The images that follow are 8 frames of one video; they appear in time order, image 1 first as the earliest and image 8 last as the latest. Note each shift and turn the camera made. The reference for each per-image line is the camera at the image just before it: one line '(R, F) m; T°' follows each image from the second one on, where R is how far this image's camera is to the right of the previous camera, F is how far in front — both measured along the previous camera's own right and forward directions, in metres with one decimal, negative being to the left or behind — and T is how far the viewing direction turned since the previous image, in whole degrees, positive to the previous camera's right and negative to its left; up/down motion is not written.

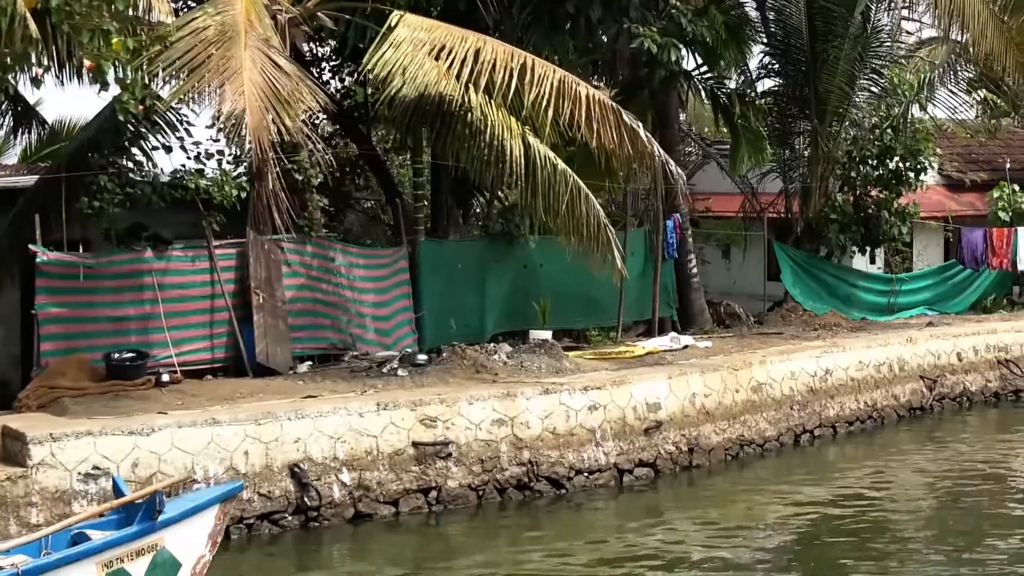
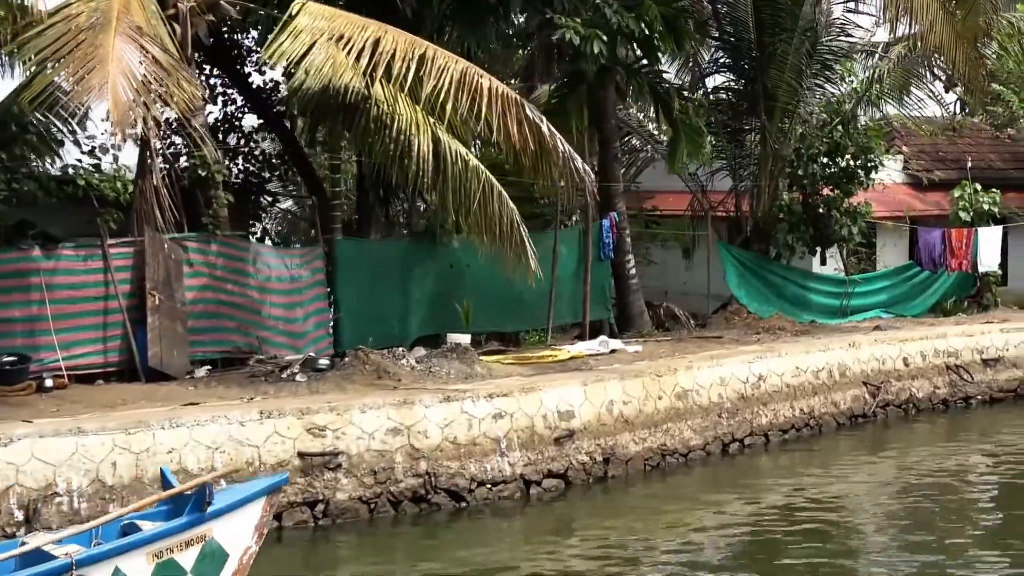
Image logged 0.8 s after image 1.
(+0.7, +0.6) m; 0°
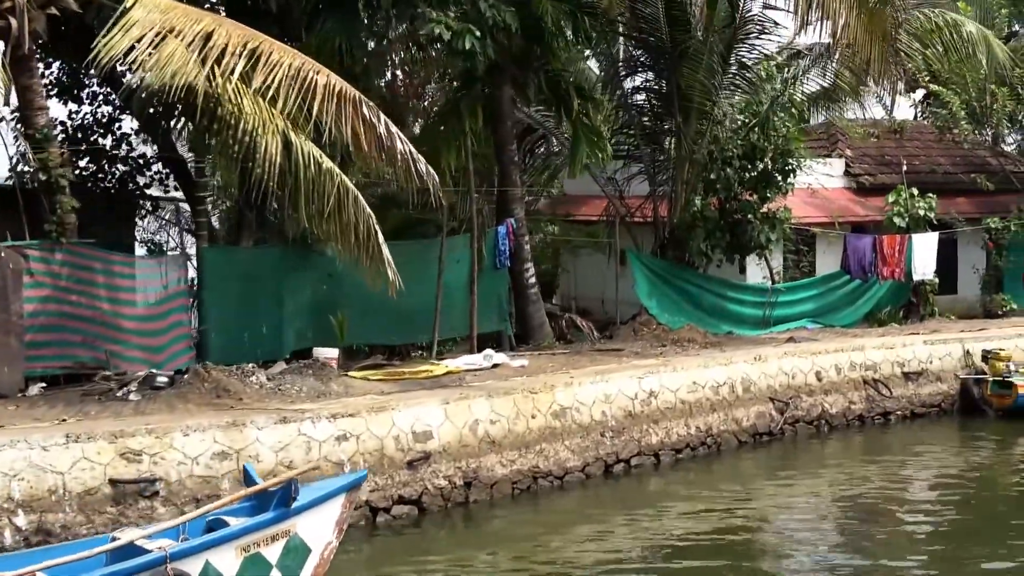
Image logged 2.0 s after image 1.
(+1.1, +0.8) m; 0°
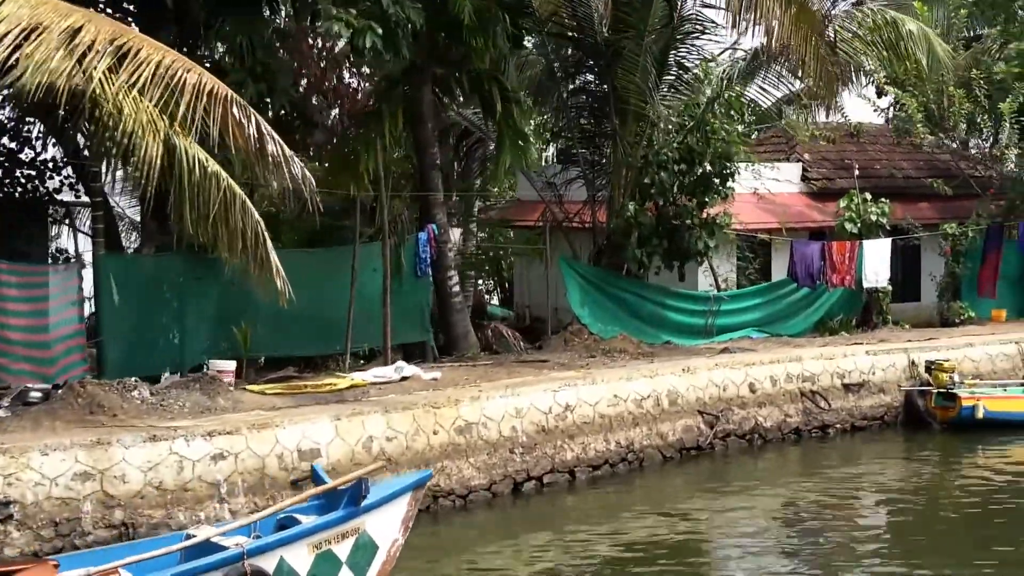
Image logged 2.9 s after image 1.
(+0.7, +0.6) m; 0°
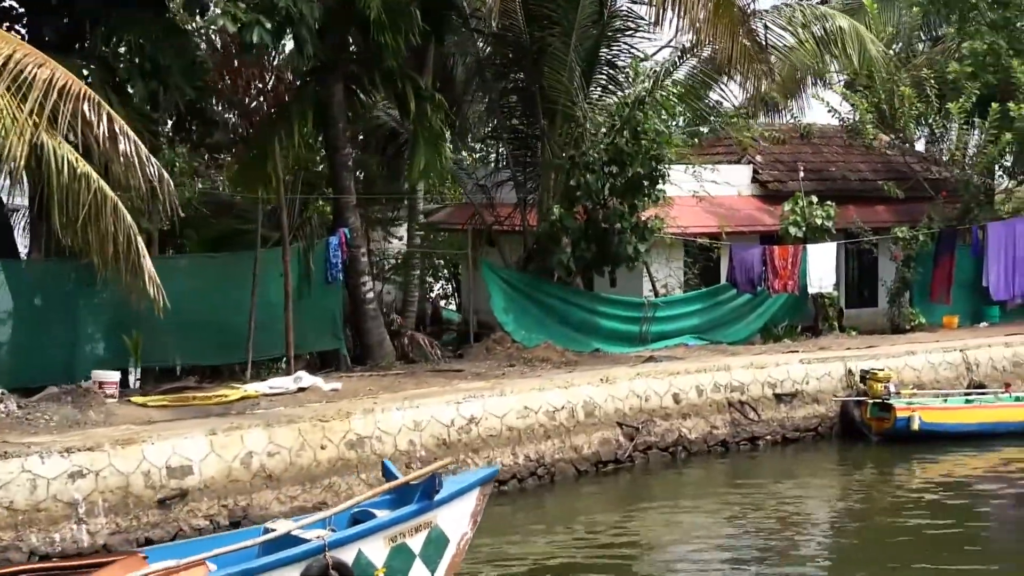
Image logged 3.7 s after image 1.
(+0.7, +0.6) m; 0°
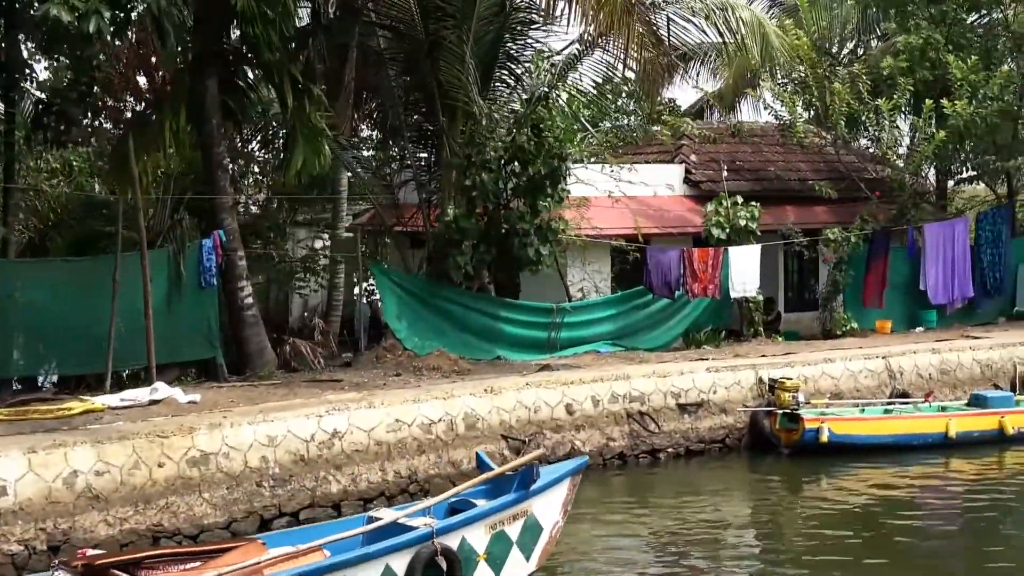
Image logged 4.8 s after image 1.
(+1.0, +0.7) m; 0°
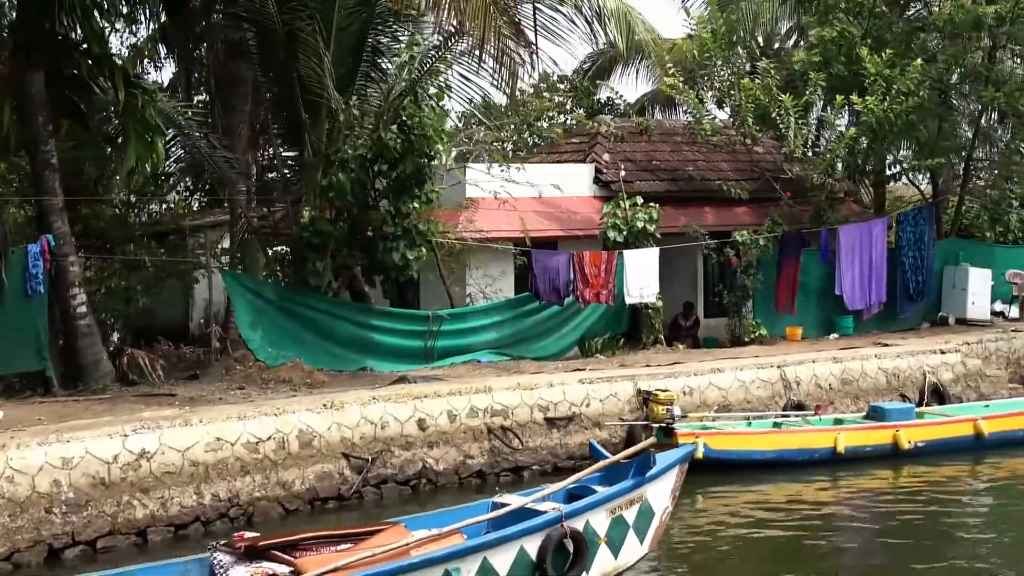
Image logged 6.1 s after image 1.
(+1.2, +0.9) m; 0°
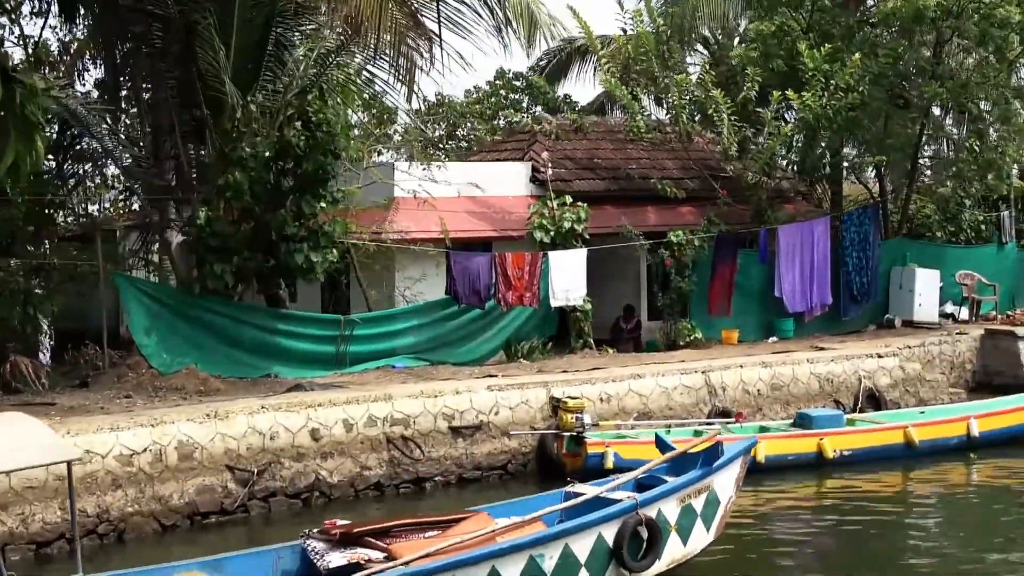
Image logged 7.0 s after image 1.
(+0.7, +0.5) m; 0°
